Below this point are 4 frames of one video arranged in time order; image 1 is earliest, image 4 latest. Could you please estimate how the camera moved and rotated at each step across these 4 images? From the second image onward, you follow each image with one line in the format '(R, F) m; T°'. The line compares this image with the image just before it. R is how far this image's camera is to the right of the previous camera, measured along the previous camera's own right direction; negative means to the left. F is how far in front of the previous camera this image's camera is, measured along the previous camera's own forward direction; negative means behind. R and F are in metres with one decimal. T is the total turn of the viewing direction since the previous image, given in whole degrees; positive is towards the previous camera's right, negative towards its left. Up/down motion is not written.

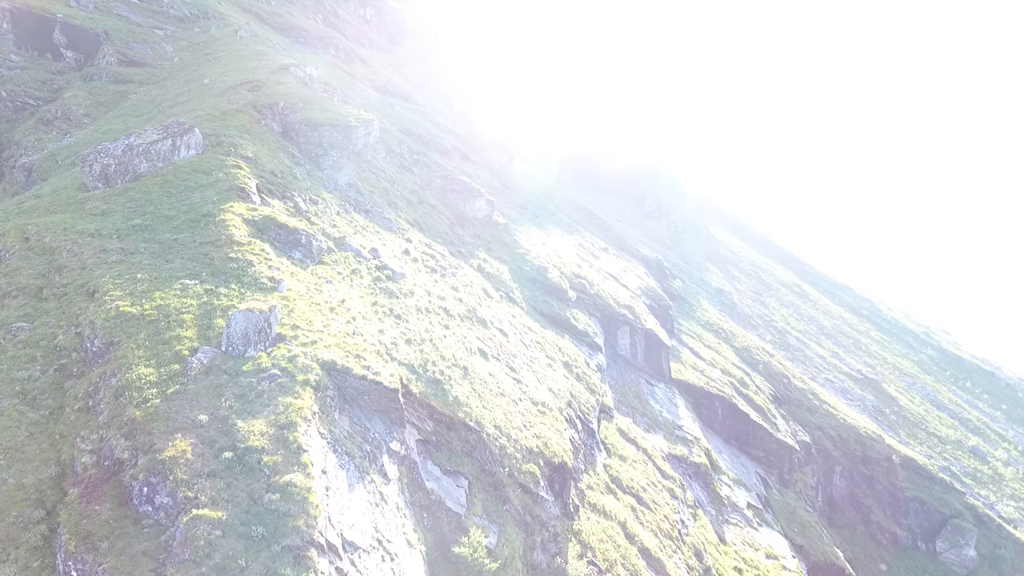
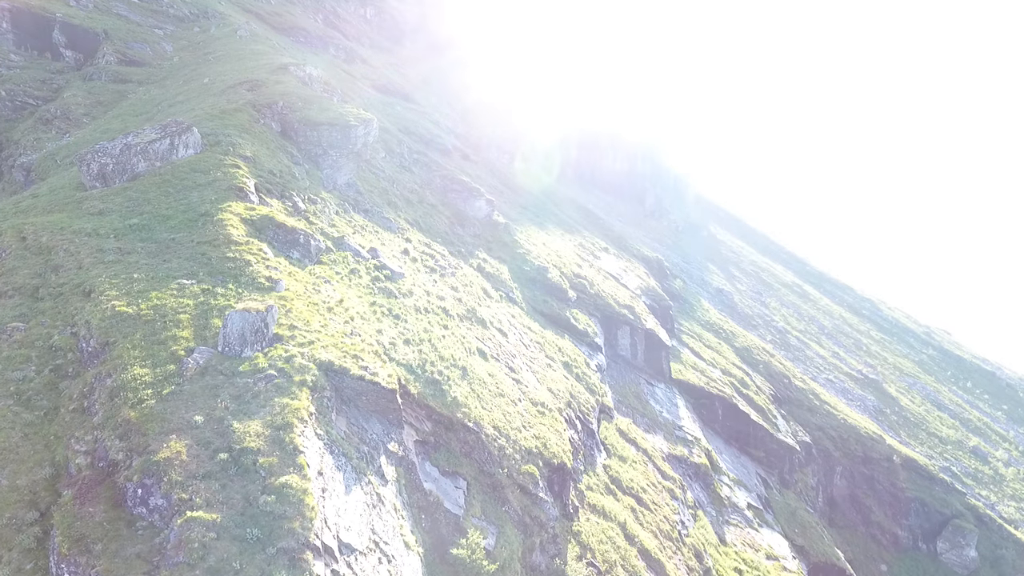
(+0.1, +0.1) m; 0°
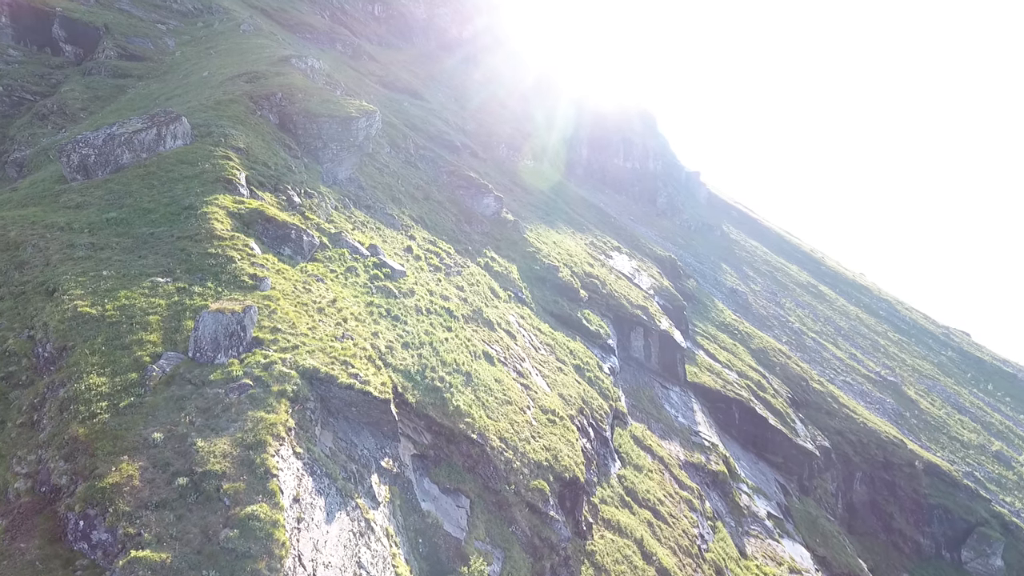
(+0.1, +2.4) m; -1°
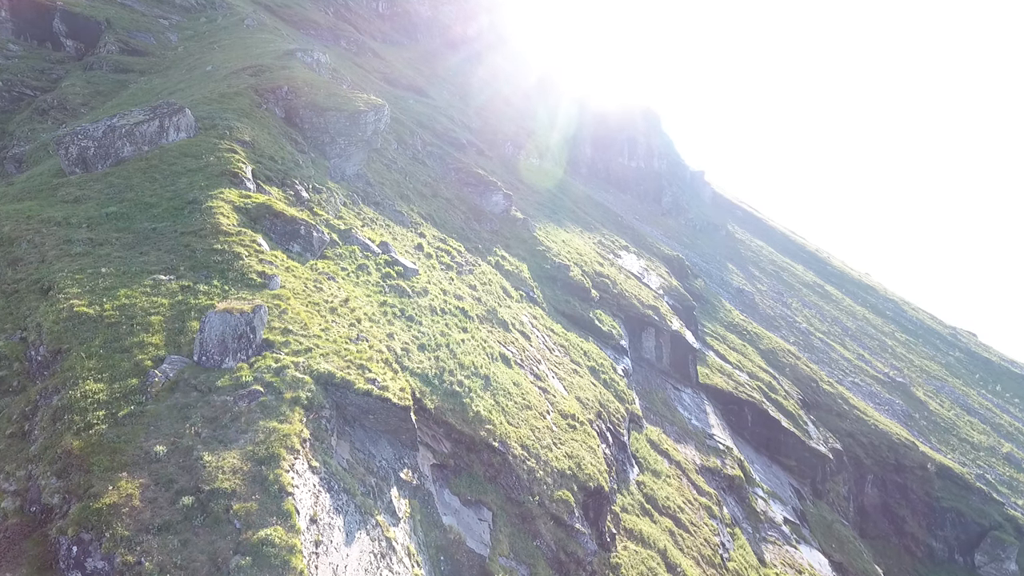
(-1.1, +1.5) m; 0°
